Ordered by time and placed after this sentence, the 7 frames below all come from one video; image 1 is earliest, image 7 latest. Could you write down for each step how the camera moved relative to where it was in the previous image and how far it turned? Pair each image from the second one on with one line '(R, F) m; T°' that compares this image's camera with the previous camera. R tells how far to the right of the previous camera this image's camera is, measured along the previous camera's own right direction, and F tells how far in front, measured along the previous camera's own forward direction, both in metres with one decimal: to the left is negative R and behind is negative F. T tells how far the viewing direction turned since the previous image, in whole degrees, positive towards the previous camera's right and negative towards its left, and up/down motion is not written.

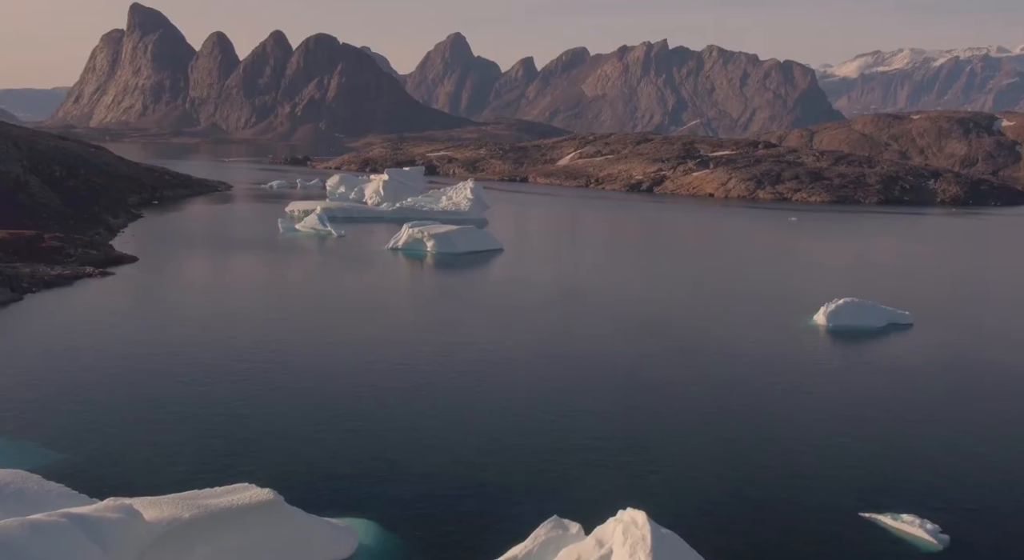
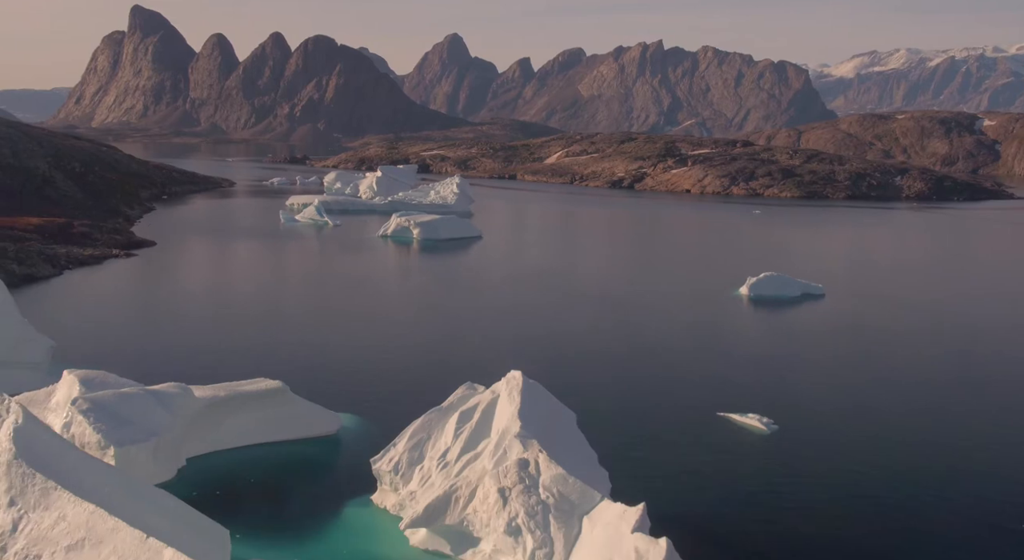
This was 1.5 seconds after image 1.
(+1.1, -5.0) m; 0°
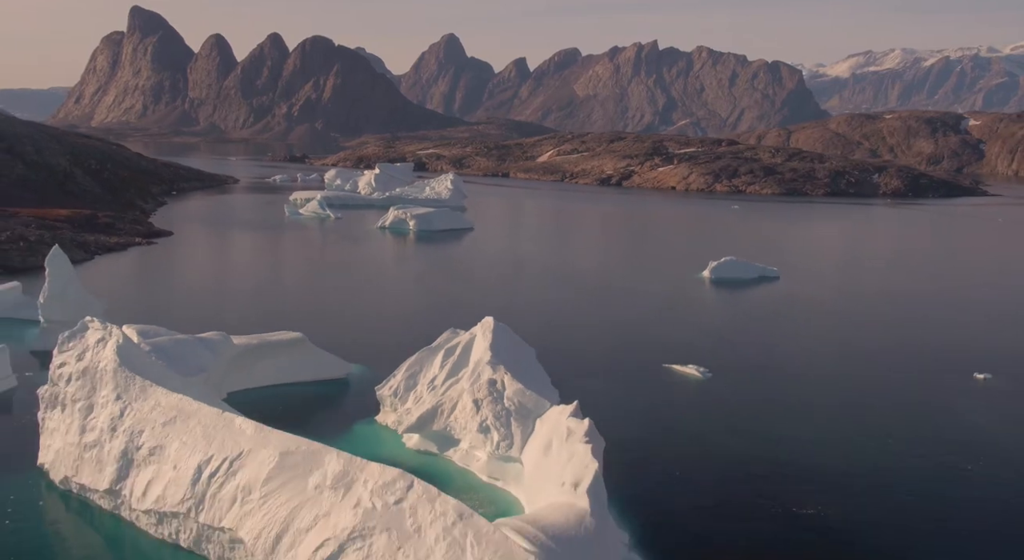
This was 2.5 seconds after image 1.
(+0.4, -3.9) m; 0°
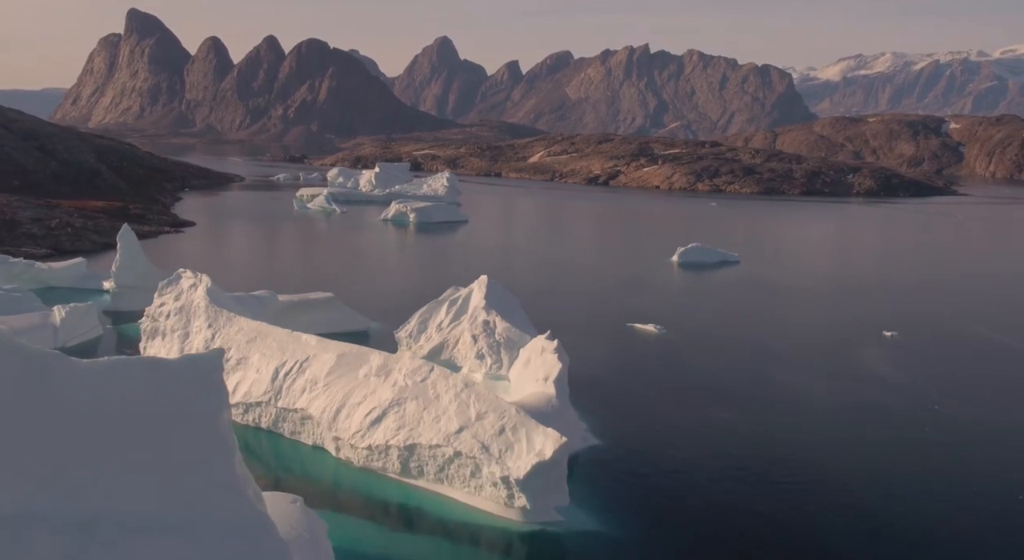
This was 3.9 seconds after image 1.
(+0.1, -4.9) m; 0°
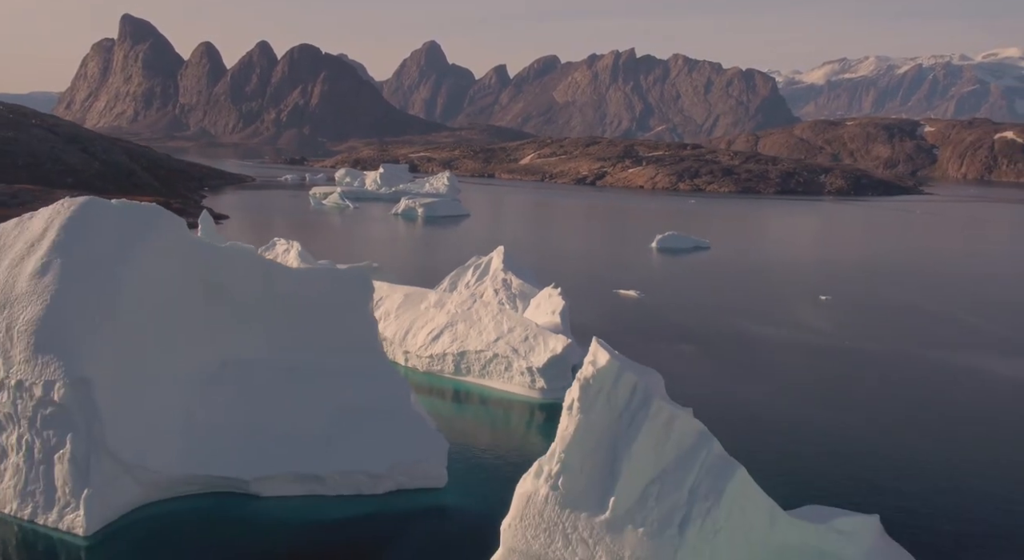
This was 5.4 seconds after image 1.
(-0.8, -6.5) m; +1°
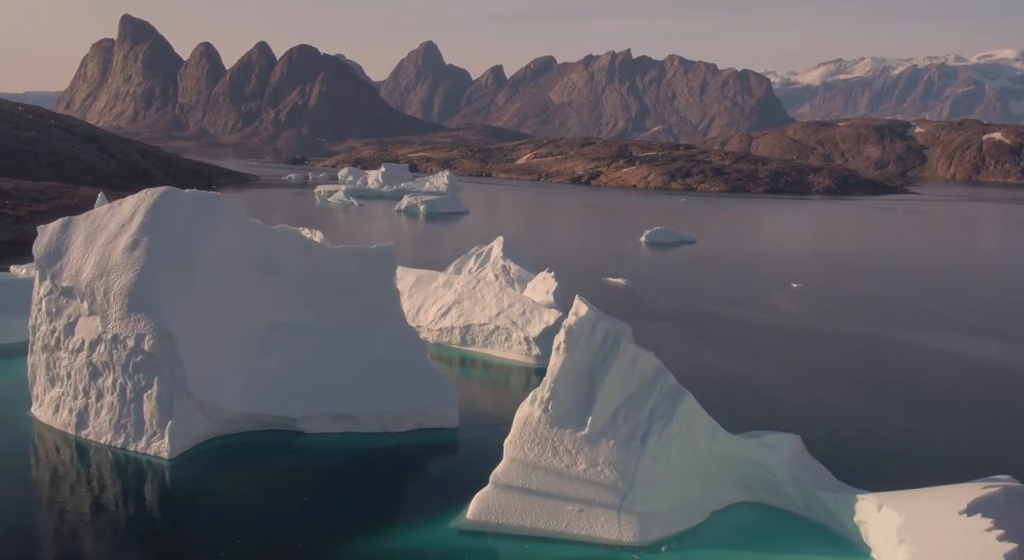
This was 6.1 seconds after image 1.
(-0.1, -3.2) m; 0°
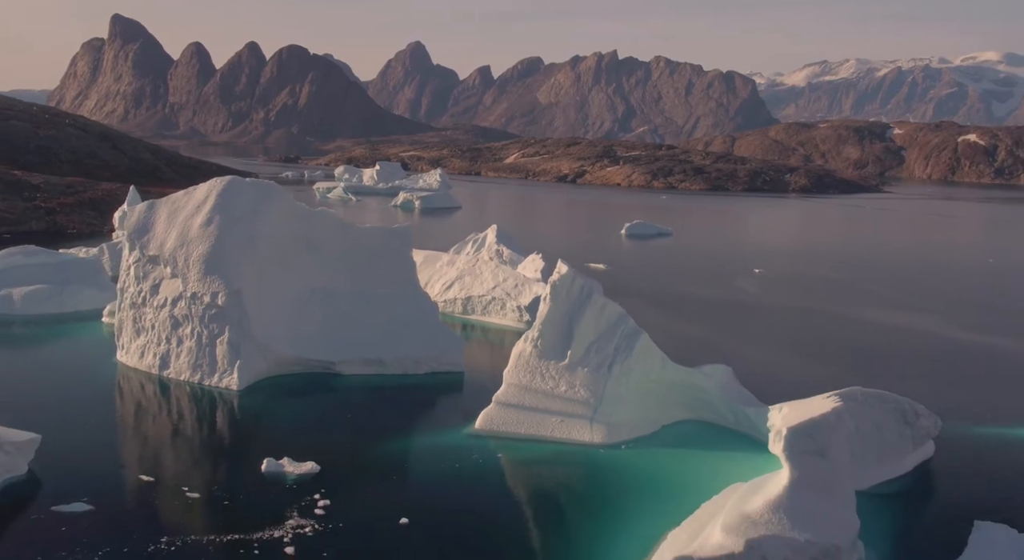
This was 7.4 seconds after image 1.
(-0.2, -4.4) m; +1°
